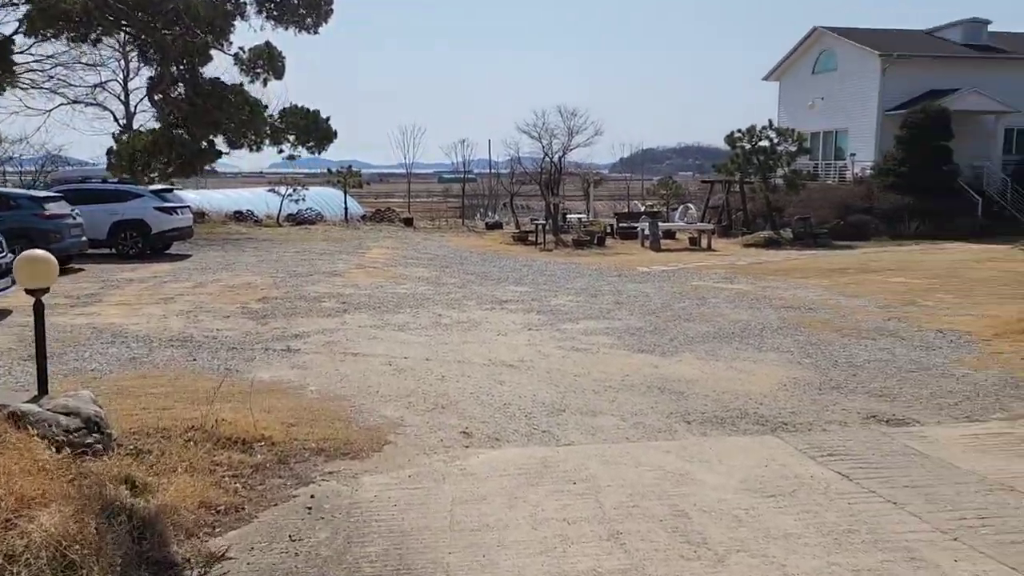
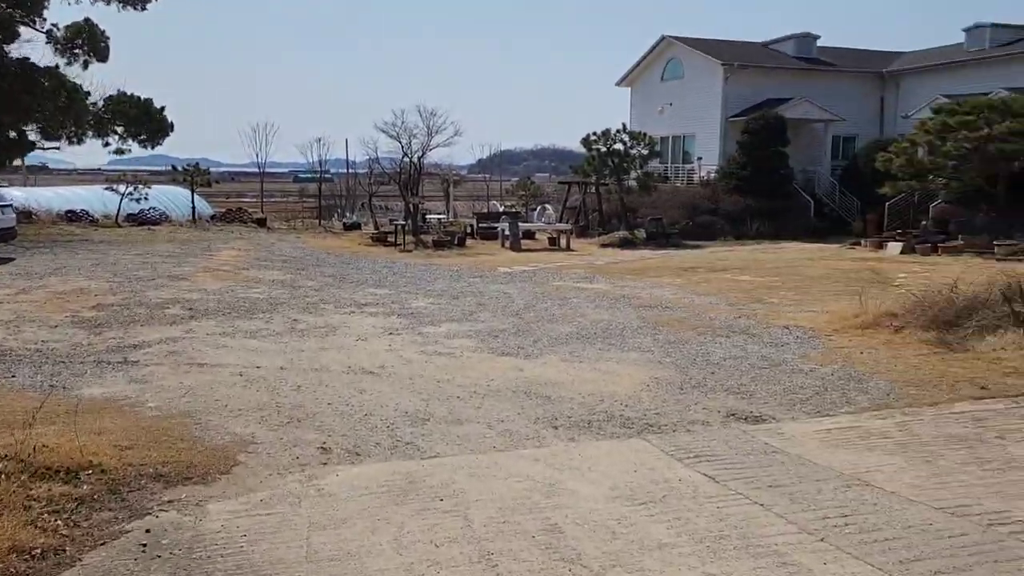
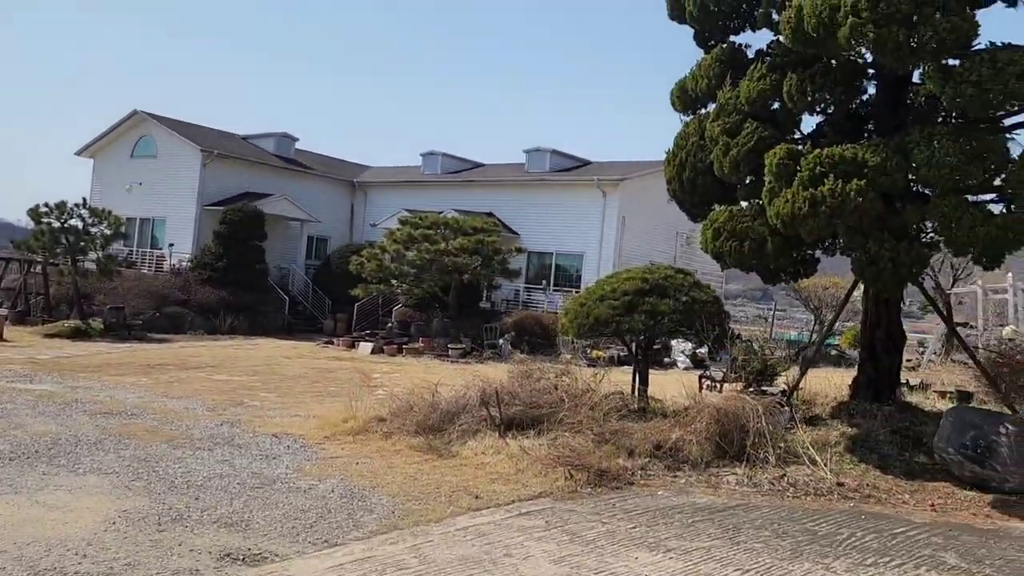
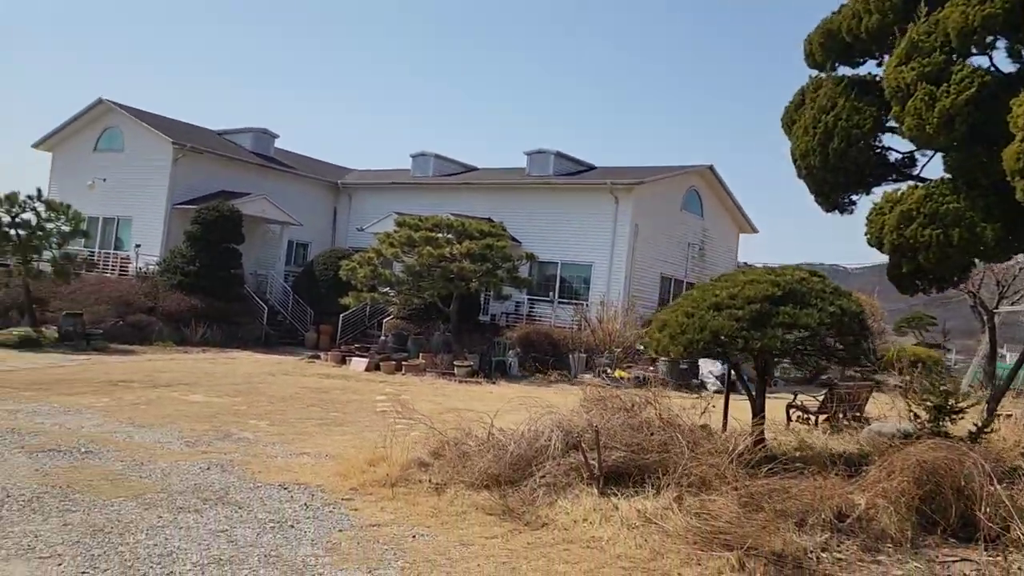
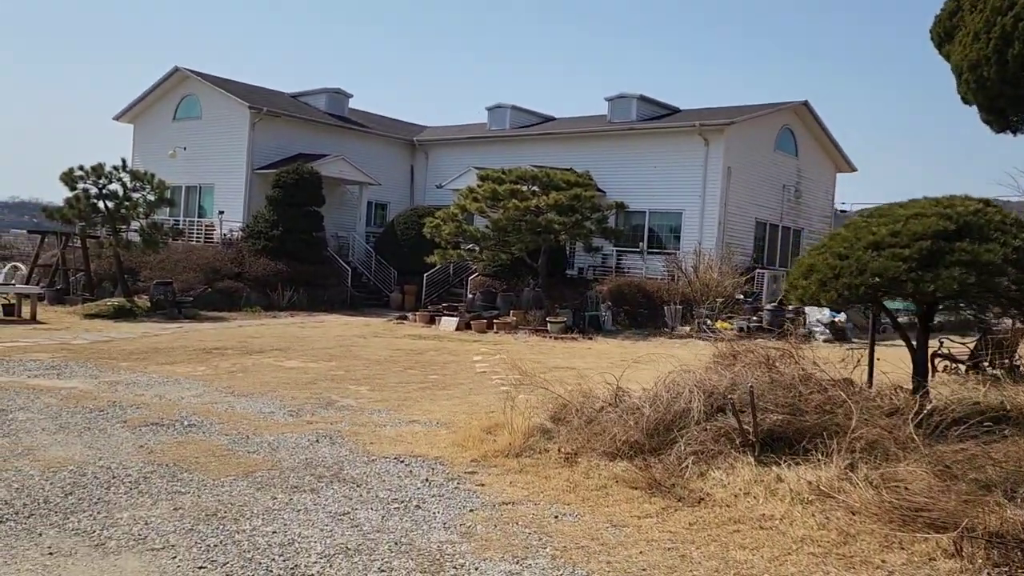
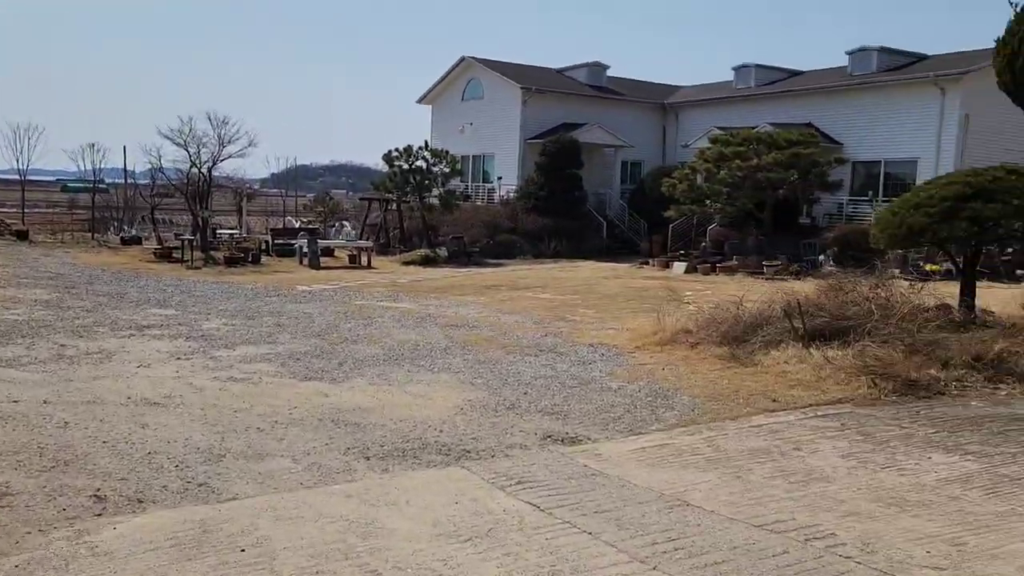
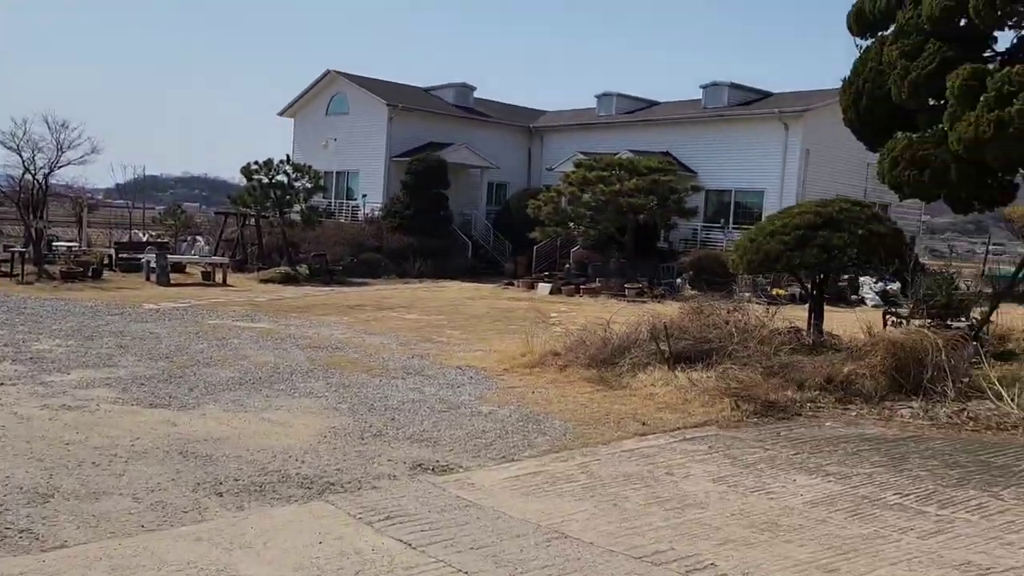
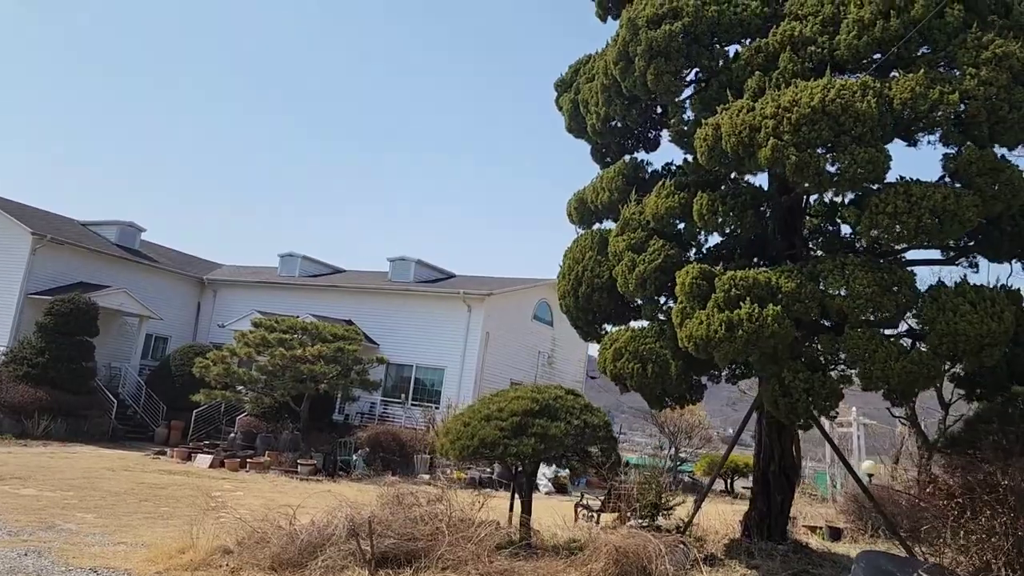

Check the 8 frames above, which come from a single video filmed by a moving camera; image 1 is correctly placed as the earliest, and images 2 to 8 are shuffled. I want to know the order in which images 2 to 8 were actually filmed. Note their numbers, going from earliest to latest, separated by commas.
2, 6, 7, 3, 8, 4, 5
